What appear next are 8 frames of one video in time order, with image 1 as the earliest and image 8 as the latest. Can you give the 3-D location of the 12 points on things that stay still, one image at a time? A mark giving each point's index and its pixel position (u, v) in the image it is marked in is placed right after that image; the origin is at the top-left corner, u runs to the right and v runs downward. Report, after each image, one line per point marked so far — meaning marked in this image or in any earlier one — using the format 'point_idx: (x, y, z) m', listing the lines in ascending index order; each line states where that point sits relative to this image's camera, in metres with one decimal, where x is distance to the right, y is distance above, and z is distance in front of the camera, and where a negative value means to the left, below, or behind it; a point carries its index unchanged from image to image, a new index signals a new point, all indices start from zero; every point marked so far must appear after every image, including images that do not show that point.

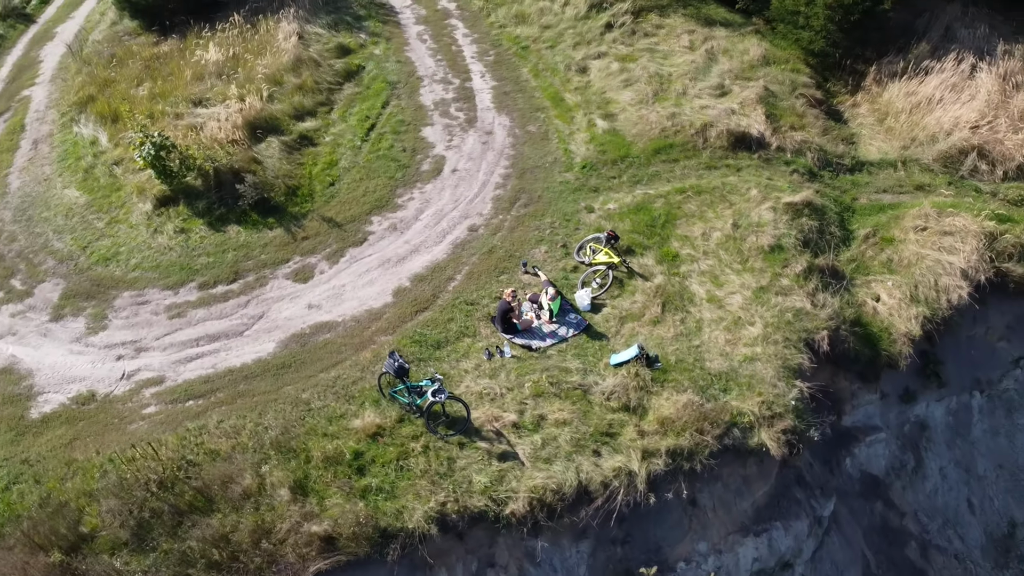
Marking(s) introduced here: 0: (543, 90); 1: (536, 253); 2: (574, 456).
0: (+0.7, +4.3, +17.4) m
1: (+0.4, +0.6, +12.9) m
2: (+0.8, -2.0, +9.4) m
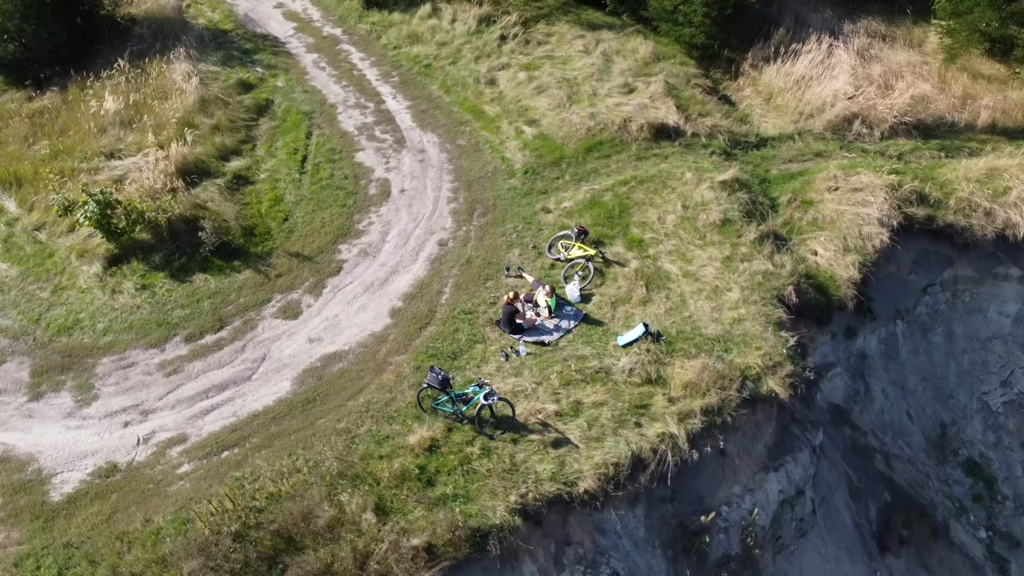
0: (-1.2, +4.1, +18.1) m
1: (0.0, +0.5, +13.7) m
2: (+1.4, -1.8, +10.3) m
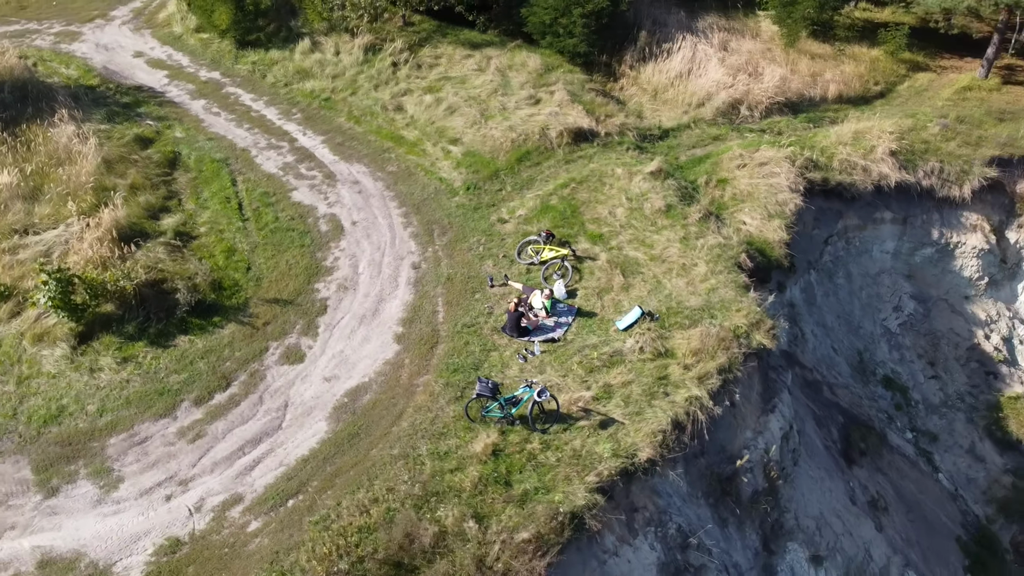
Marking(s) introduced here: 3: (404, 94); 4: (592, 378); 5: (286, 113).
0: (-3.2, +3.6, +18.5) m
1: (-0.4, +0.4, +14.5) m
2: (+2.1, -1.6, +11.5) m
3: (-2.6, +4.7, +19.5) m
4: (+1.2, -1.4, +12.0) m
5: (-5.5, +4.2, +19.4) m
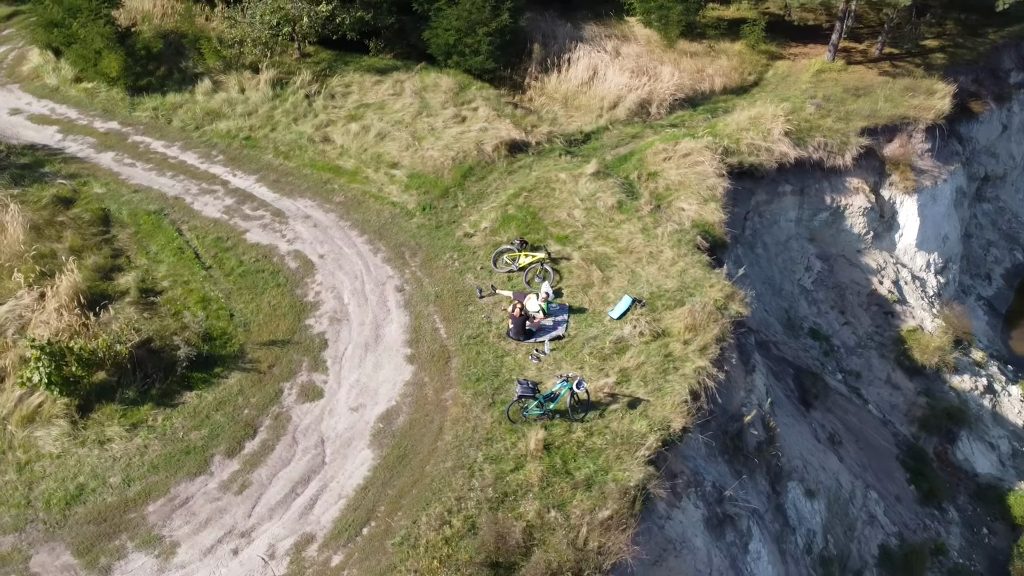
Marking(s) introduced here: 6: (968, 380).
0: (-4.7, +2.8, +18.5) m
1: (-0.8, +0.1, +15.1) m
2: (+2.5, -1.4, +12.7) m
3: (-4.5, +4.0, +19.6) m
4: (+1.5, -1.3, +13.0) m
5: (-7.2, +3.1, +18.9) m
6: (+11.2, -2.2, +19.5) m
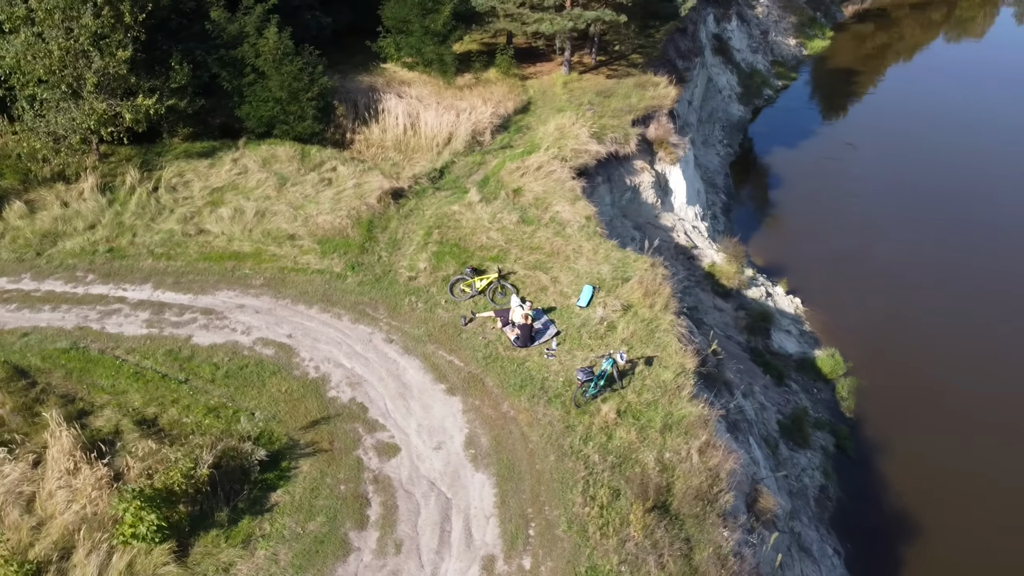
0: (-6.9, +0.6, +17.9) m
1: (-1.4, -0.6, +16.5) m
2: (+2.9, -0.9, +15.7) m
3: (-7.5, +1.7, +18.9) m
4: (+1.9, -1.1, +15.6) m
5: (-9.4, +0.2, +17.2) m
6: (+7.8, -0.1, +25.6) m
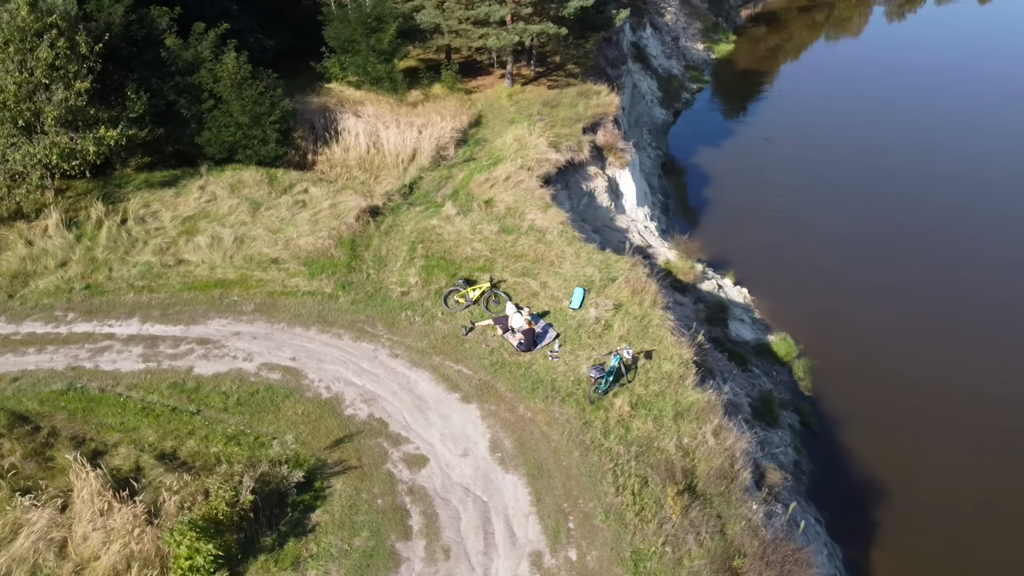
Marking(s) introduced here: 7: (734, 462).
0: (-7.2, -0.1, +17.6) m
1: (-1.4, -0.8, +16.8) m
2: (+2.9, -0.9, +16.6) m
3: (-8.0, +1.0, +18.5) m
4: (+2.0, -1.1, +16.3) m
5: (-9.5, -0.6, +16.7) m
6: (+6.7, +0.2, +26.9) m
7: (+3.8, -3.0, +13.7) m
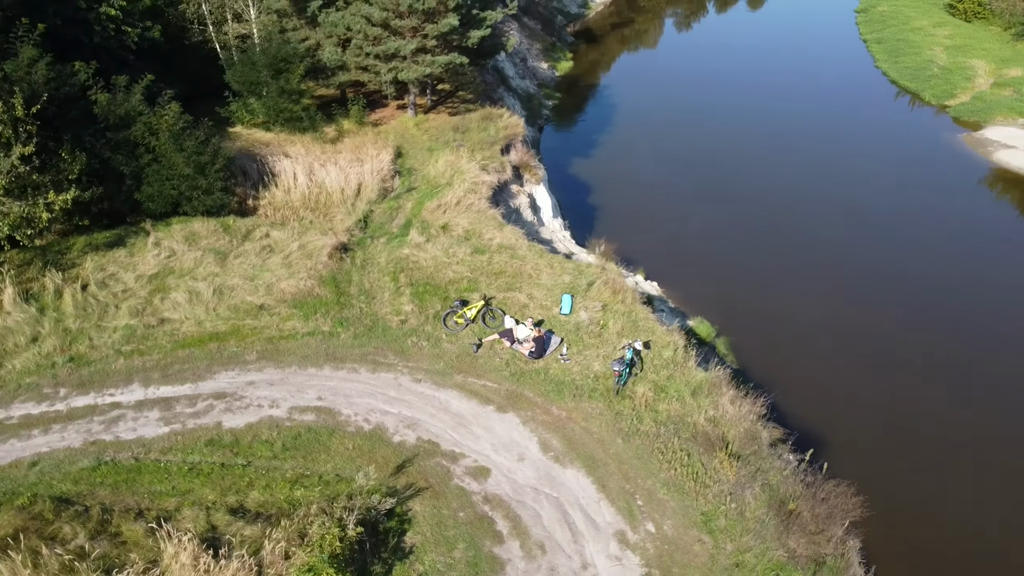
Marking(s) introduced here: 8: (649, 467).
0: (-7.1, -1.3, +17.1) m
1: (-1.3, -1.3, +17.6) m
2: (+2.9, -0.8, +18.3) m
3: (-8.2, -0.4, +17.9) m
4: (+2.1, -1.1, +17.8) m
5: (-9.1, -2.1, +15.7) m
6: (+4.3, +0.3, +29.2) m
7: (+4.7, -2.6, +15.6) m
8: (+2.5, -3.3, +14.6) m
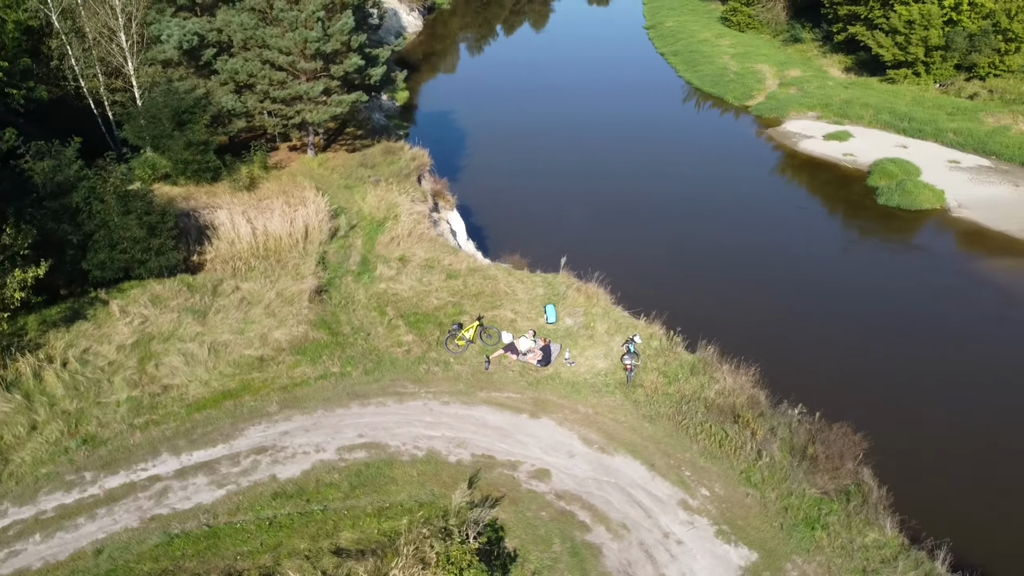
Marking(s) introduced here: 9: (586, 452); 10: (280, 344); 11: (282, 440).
0: (-6.6, -2.6, +16.6) m
1: (-1.1, -1.8, +18.5) m
2: (+2.8, -0.8, +20.1) m
3: (-8.0, -1.9, +17.1) m
4: (+2.1, -1.2, +19.5) m
5: (-8.1, -3.6, +14.8) m
6: (+1.3, -0.1, +31.1) m
7: (+5.3, -2.3, +18.0) m
8: (+3.5, -3.2, +16.5) m
9: (+1.5, -3.3, +16.3) m
10: (-5.4, -1.3, +18.4) m
11: (-4.6, -3.1, +16.1) m
